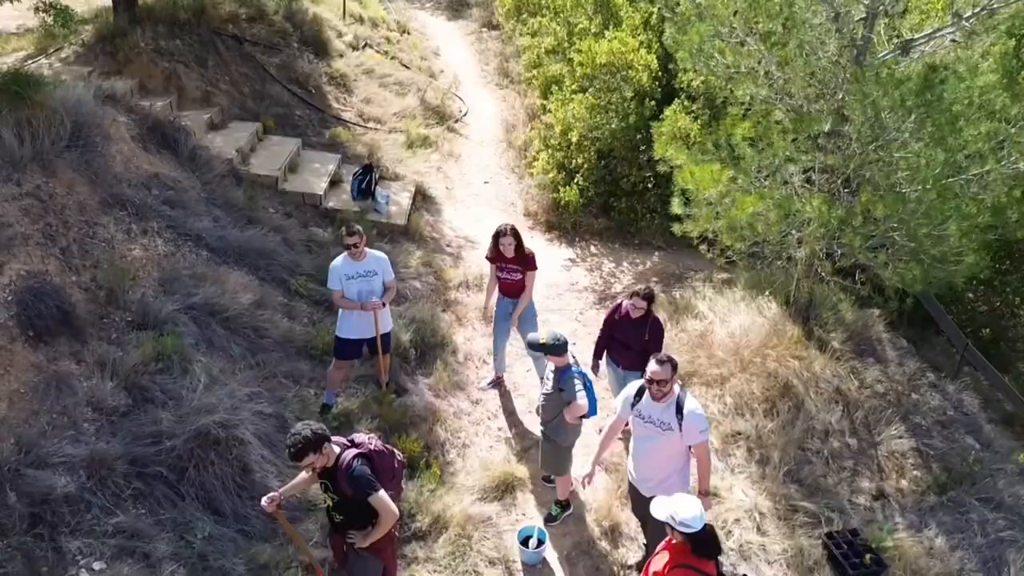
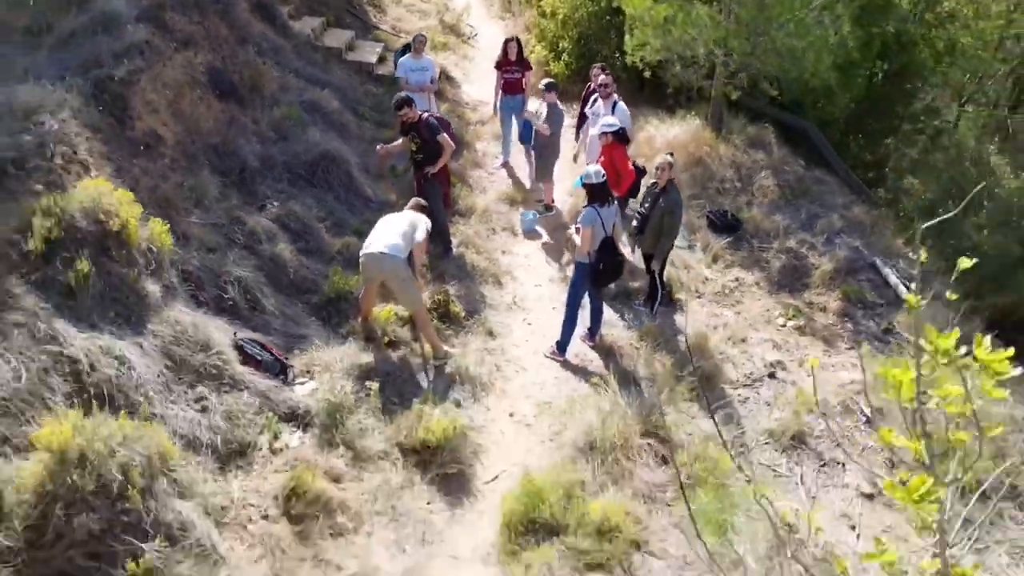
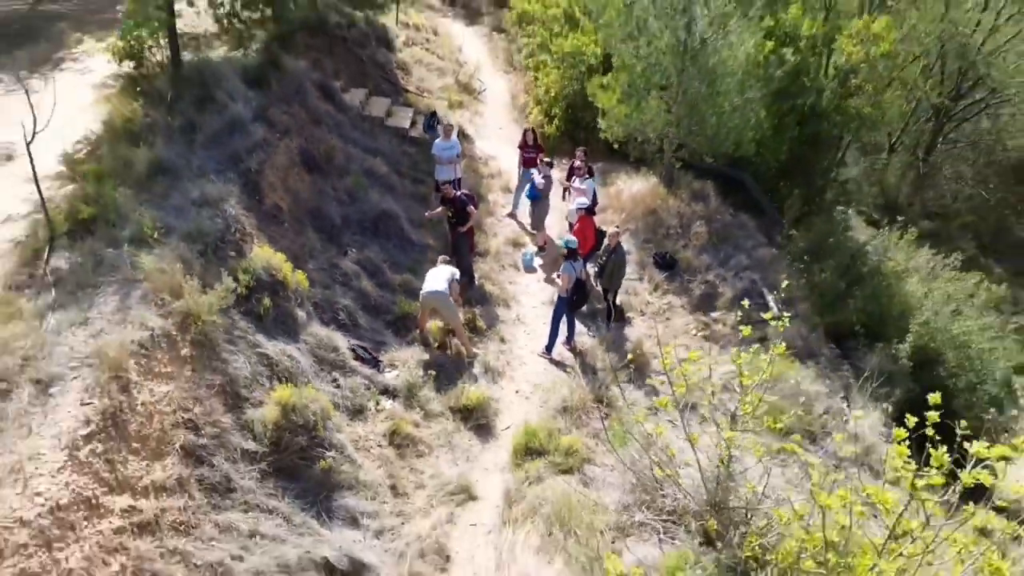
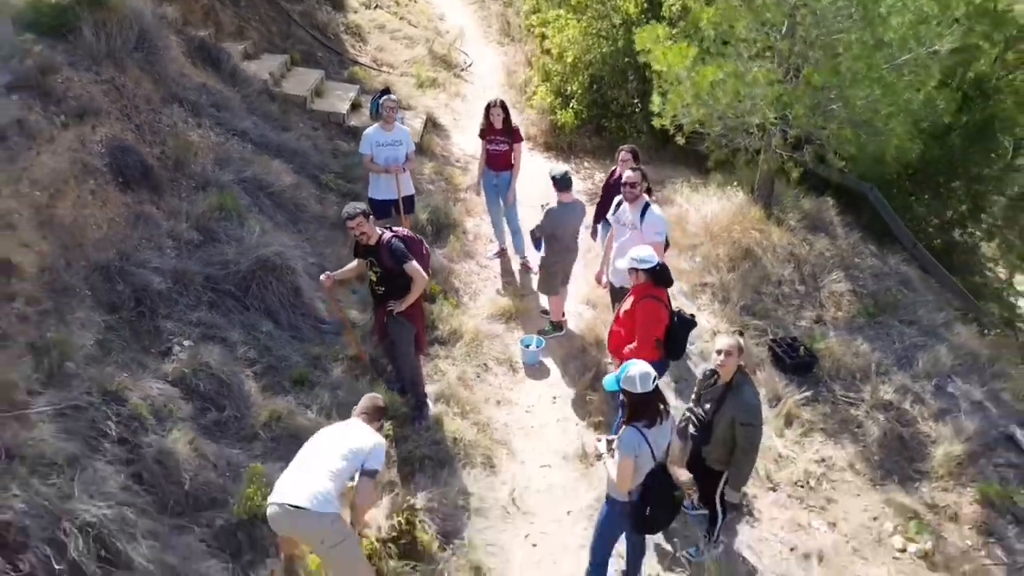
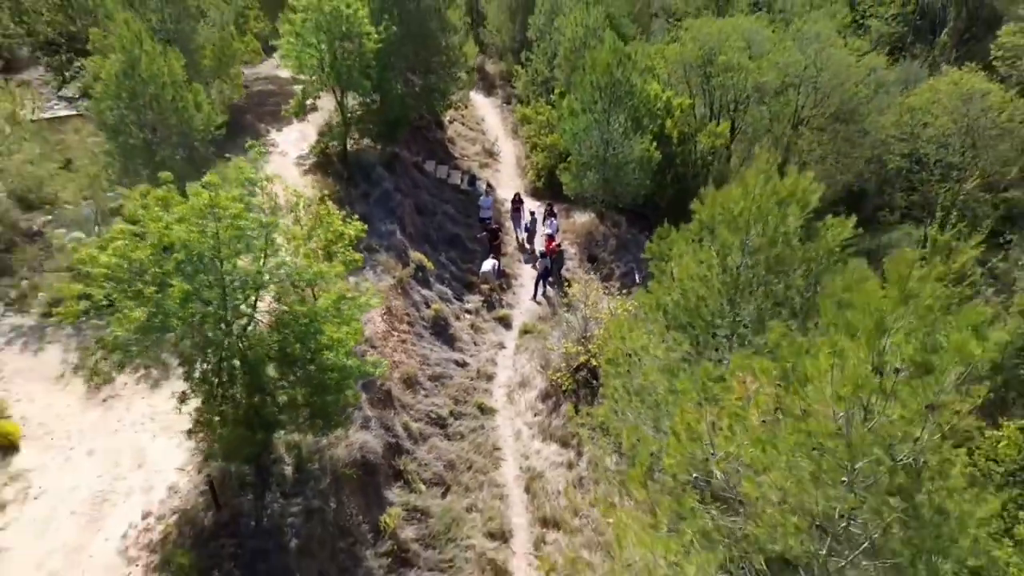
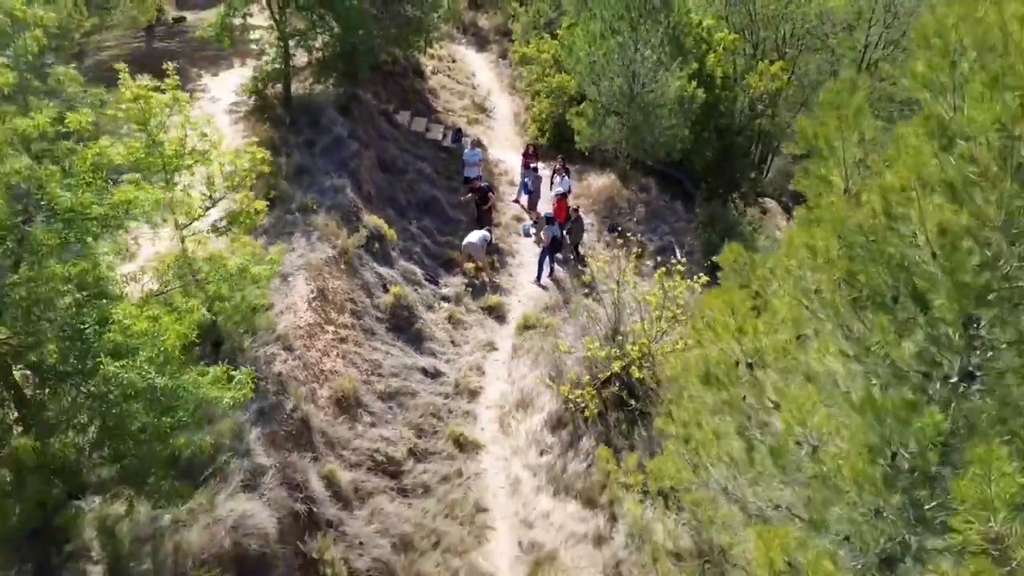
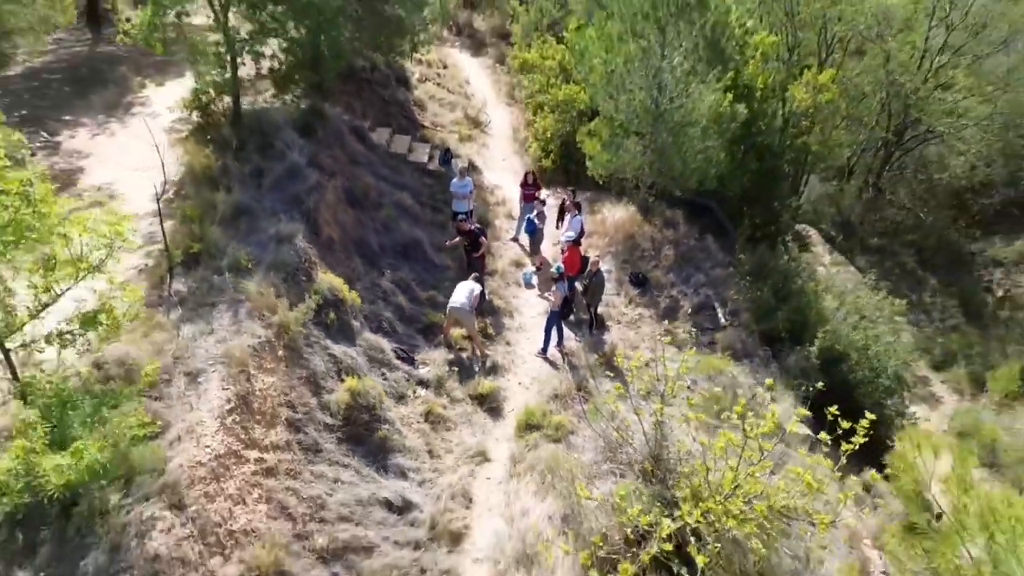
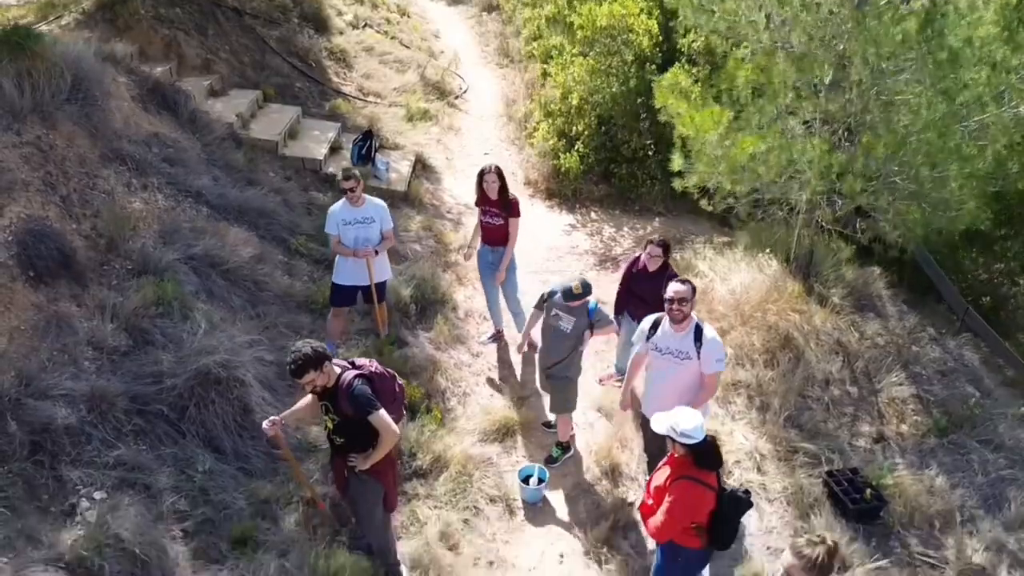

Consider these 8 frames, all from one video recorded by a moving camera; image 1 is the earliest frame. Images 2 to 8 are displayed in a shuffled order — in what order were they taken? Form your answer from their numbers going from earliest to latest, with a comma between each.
8, 4, 2, 3, 7, 6, 5
